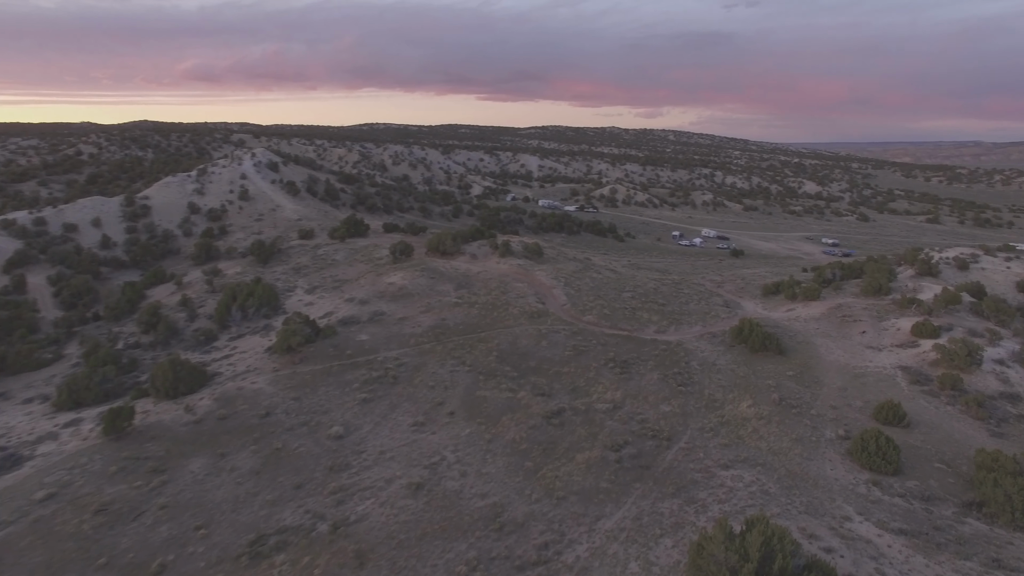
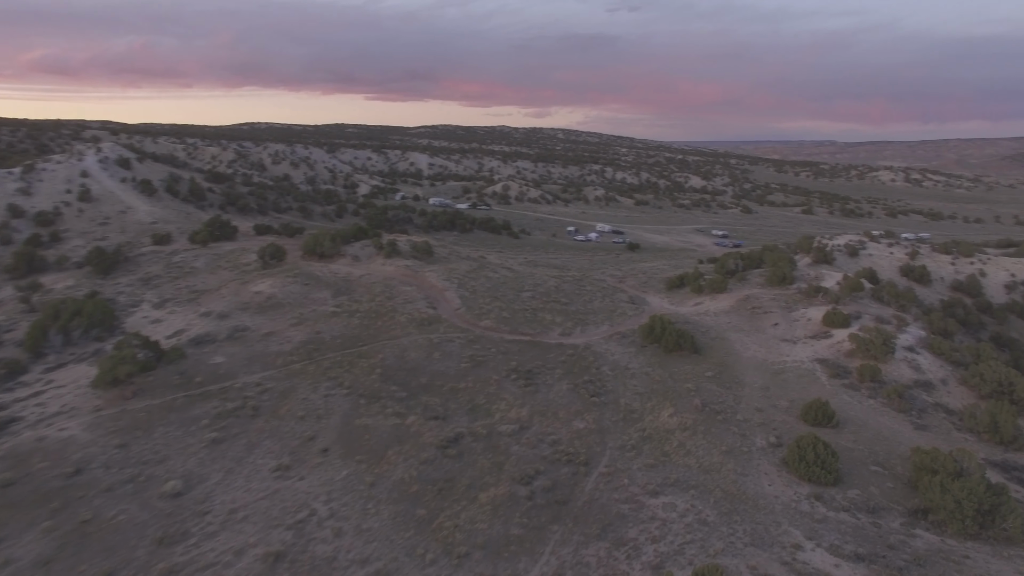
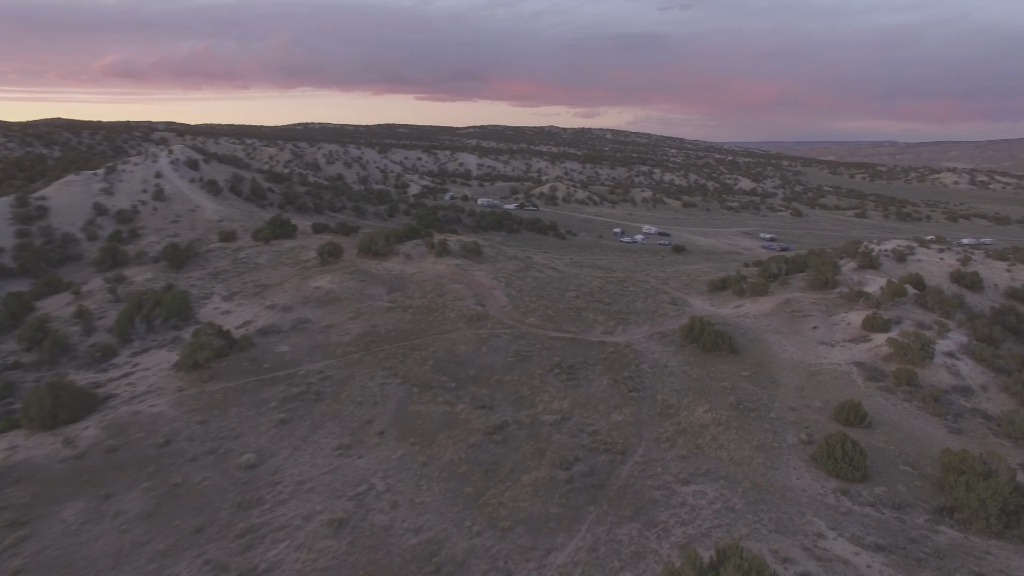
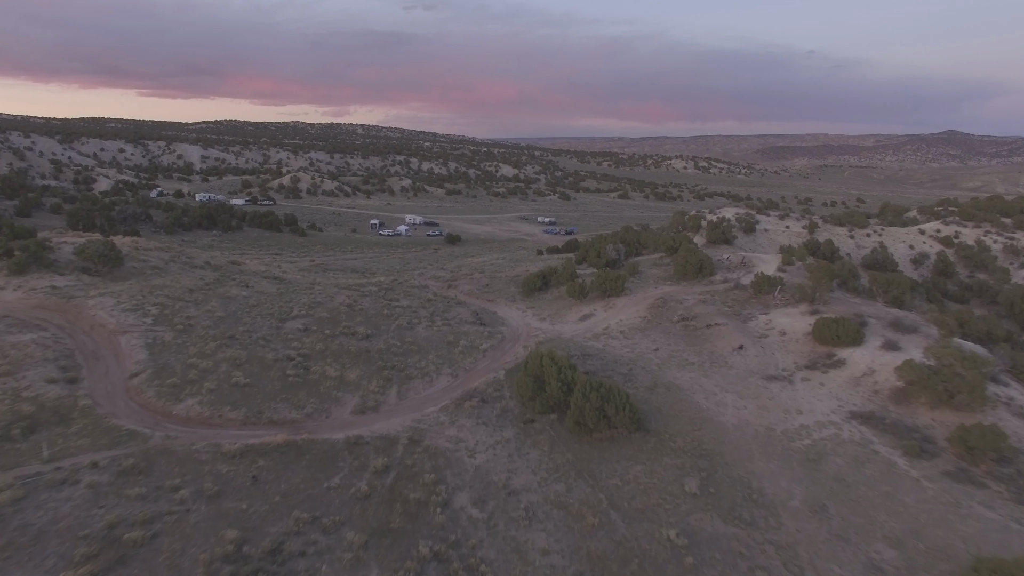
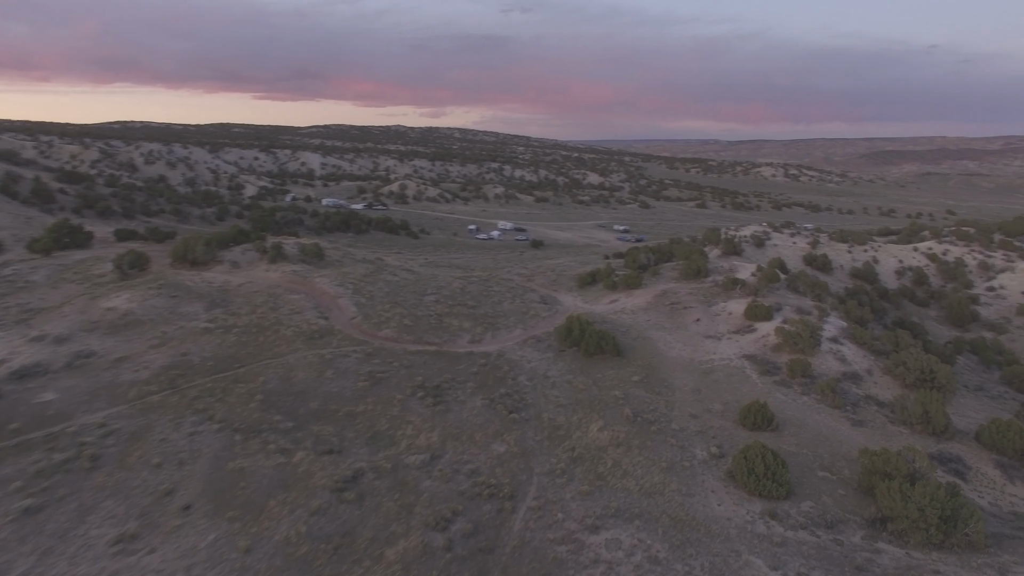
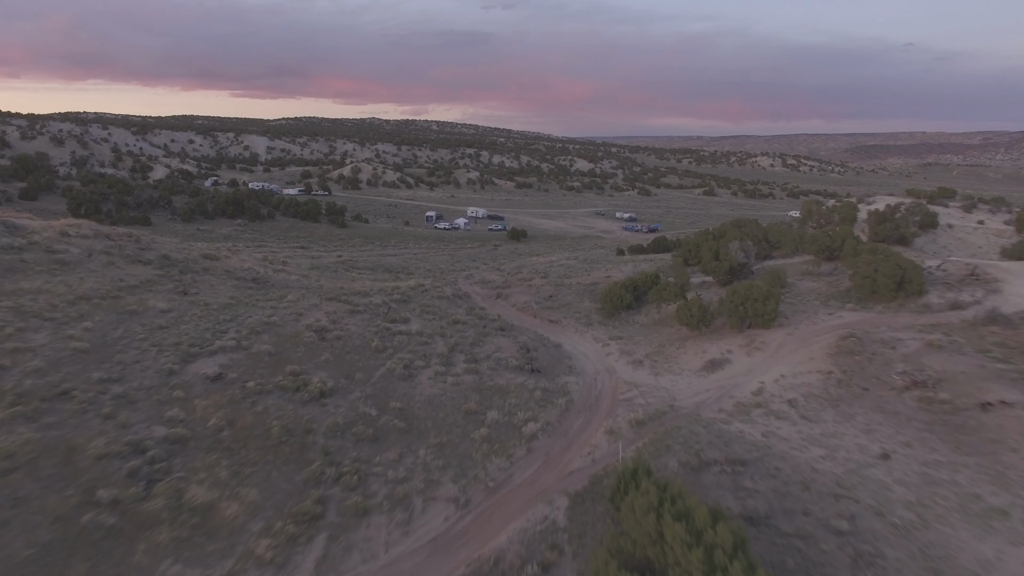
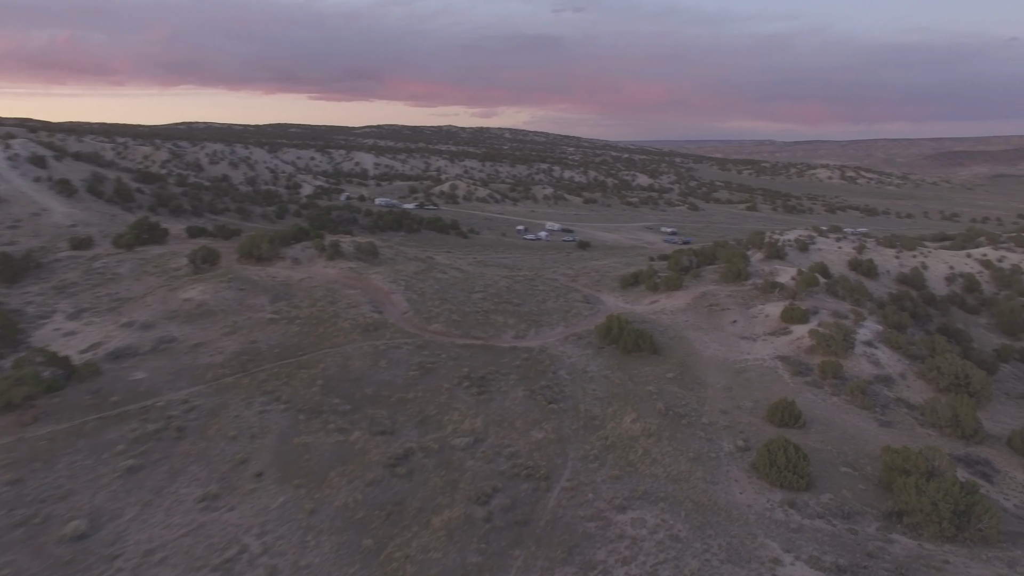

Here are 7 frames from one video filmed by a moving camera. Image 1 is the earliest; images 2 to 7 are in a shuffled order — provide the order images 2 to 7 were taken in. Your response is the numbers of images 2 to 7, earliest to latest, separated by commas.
3, 2, 7, 5, 4, 6
